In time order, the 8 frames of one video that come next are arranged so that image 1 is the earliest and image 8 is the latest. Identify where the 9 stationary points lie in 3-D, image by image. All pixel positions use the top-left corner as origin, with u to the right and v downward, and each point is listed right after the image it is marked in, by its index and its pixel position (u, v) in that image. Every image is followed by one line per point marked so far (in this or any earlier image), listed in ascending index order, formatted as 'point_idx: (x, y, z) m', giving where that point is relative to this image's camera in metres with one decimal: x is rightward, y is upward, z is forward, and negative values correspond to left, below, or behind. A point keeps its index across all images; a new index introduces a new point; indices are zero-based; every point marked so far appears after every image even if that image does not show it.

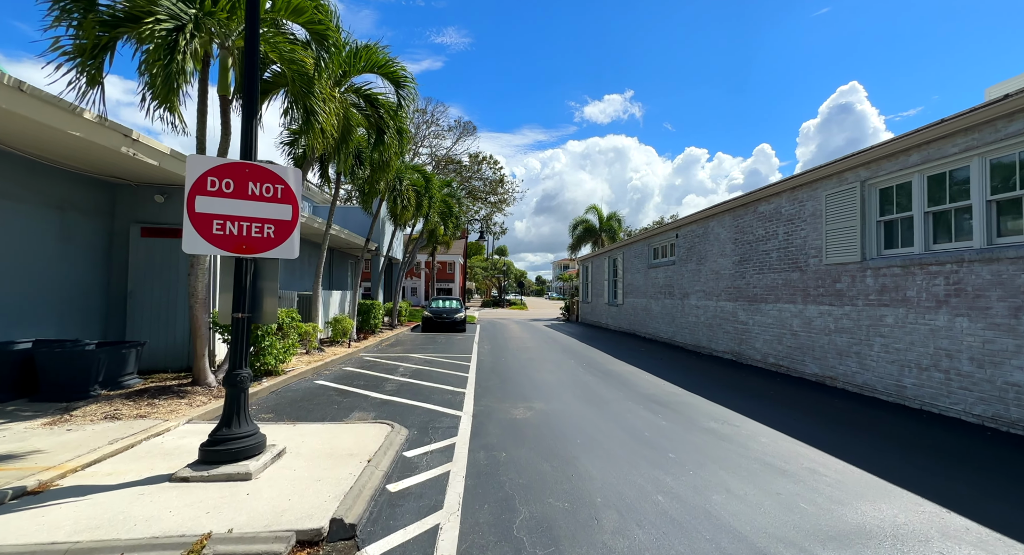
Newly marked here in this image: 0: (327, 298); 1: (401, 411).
0: (-5.6, -0.6, +13.2) m
1: (-1.6, -2.0, +6.4) m
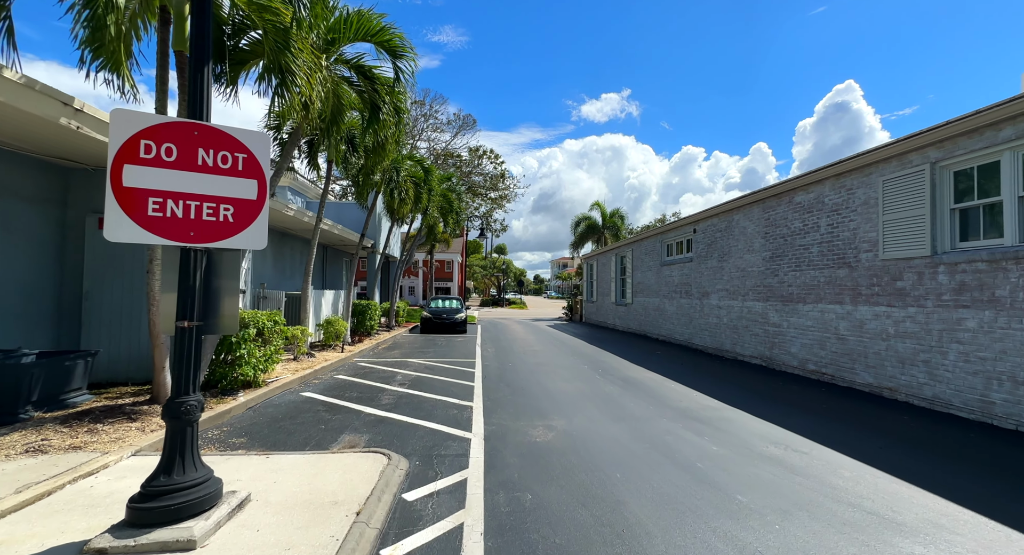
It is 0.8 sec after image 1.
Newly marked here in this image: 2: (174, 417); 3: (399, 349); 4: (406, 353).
0: (-5.4, -0.6, +12.3) m
1: (-1.4, -1.9, +5.4) m
2: (-2.2, -0.9, +2.9) m
3: (-3.6, -2.3, +13.9) m
4: (-3.3, -2.3, +13.5) m
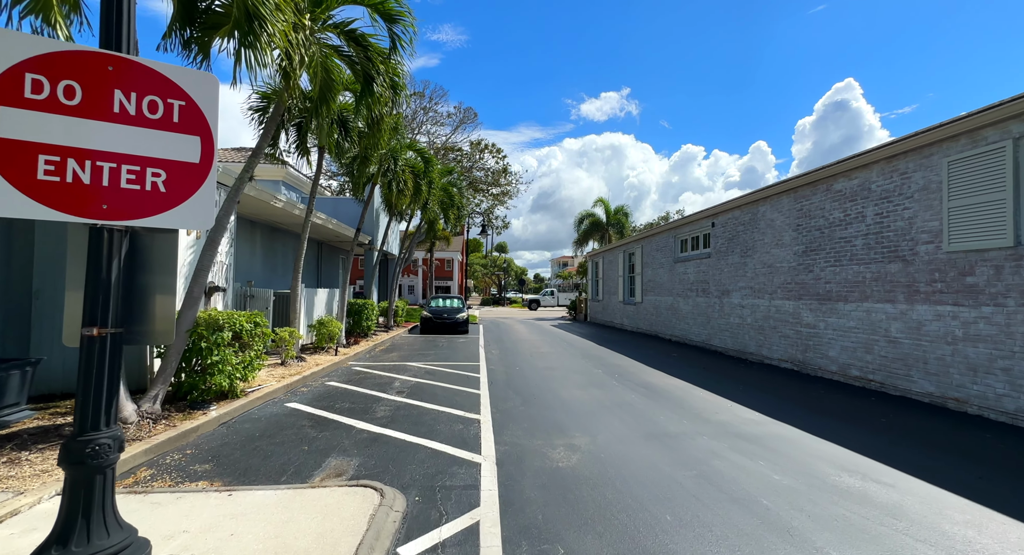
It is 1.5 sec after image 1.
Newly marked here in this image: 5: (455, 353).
0: (-5.3, -0.5, +11.4) m
1: (-1.2, -1.9, +4.6) m
2: (-2.0, -0.9, +2.0) m
3: (-3.5, -2.2, +13.1) m
4: (-3.1, -2.2, +12.6) m
5: (-1.7, -2.3, +13.2) m
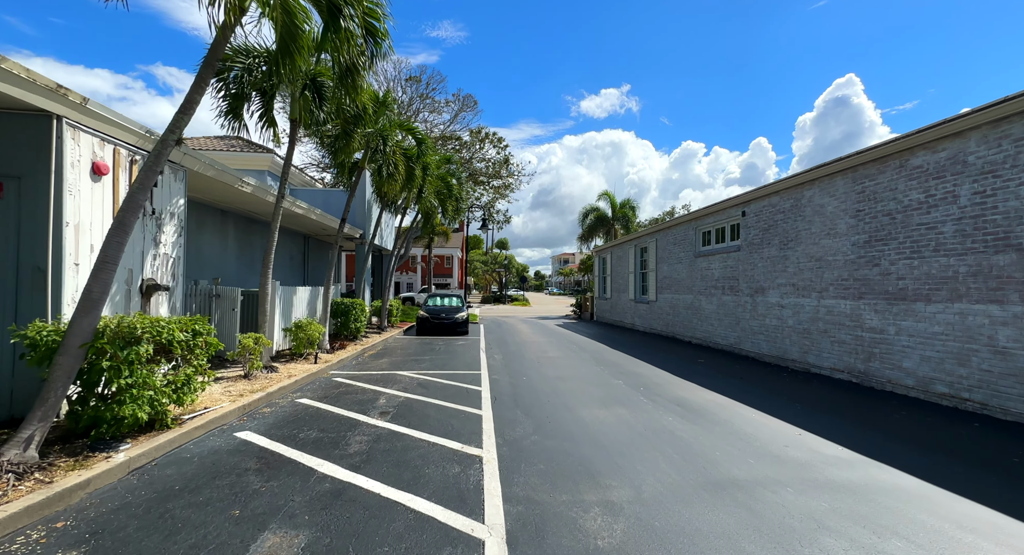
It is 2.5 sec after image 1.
0: (-5.1, -0.4, +10.1) m
1: (-1.1, -1.8, +3.2) m
2: (-1.9, -0.8, +0.7) m
3: (-3.3, -2.1, +11.7) m
4: (-3.0, -2.1, +11.3) m
5: (-1.6, -2.2, +11.8) m
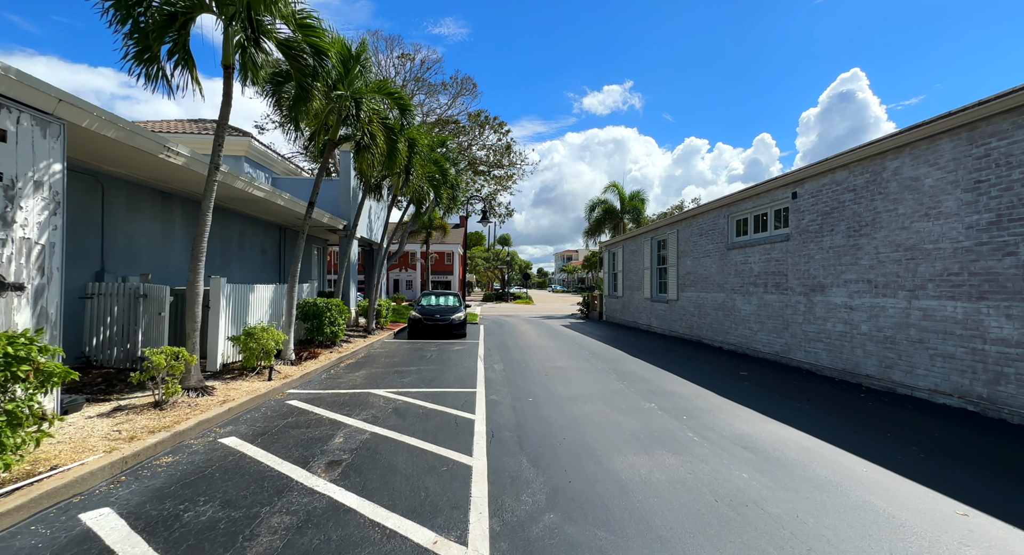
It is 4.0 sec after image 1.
0: (-5.1, -0.4, +8.2) m
1: (-1.1, -1.8, +1.4) m
2: (-1.9, -0.8, -1.2) m
3: (-3.3, -2.0, +9.9) m
4: (-2.9, -2.1, +9.5) m
5: (-1.5, -2.1, +10.0) m
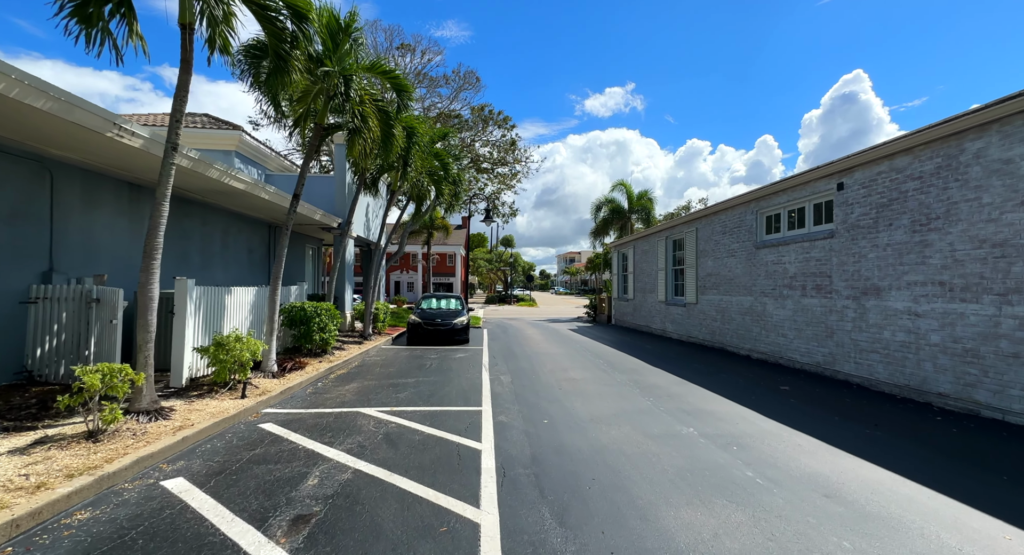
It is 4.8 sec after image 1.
0: (-4.9, -0.4, +7.3) m
1: (-0.9, -1.8, +0.4) m
2: (-1.8, -0.8, -2.2) m
3: (-3.1, -2.1, +8.9) m
4: (-2.7, -2.1, +8.4) m
5: (-1.3, -2.1, +9.0) m
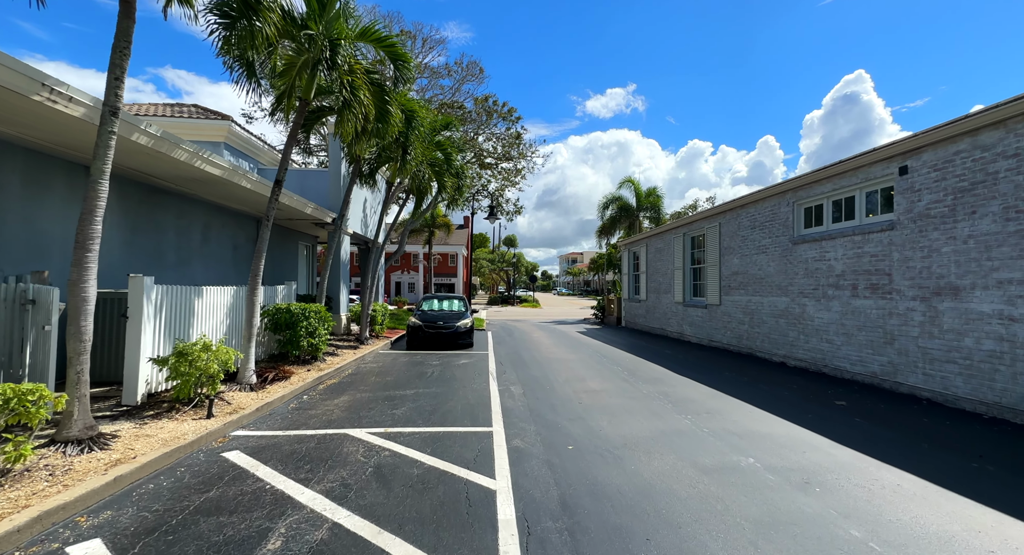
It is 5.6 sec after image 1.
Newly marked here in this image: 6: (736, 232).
0: (-4.7, -0.3, +6.2) m
1: (-0.7, -1.7, -0.6) m
2: (-1.6, -0.7, -3.2) m
3: (-2.9, -2.0, +7.9) m
4: (-2.5, -2.1, +7.4) m
5: (-1.1, -2.1, +8.0) m
6: (+6.1, +1.2, +11.9) m
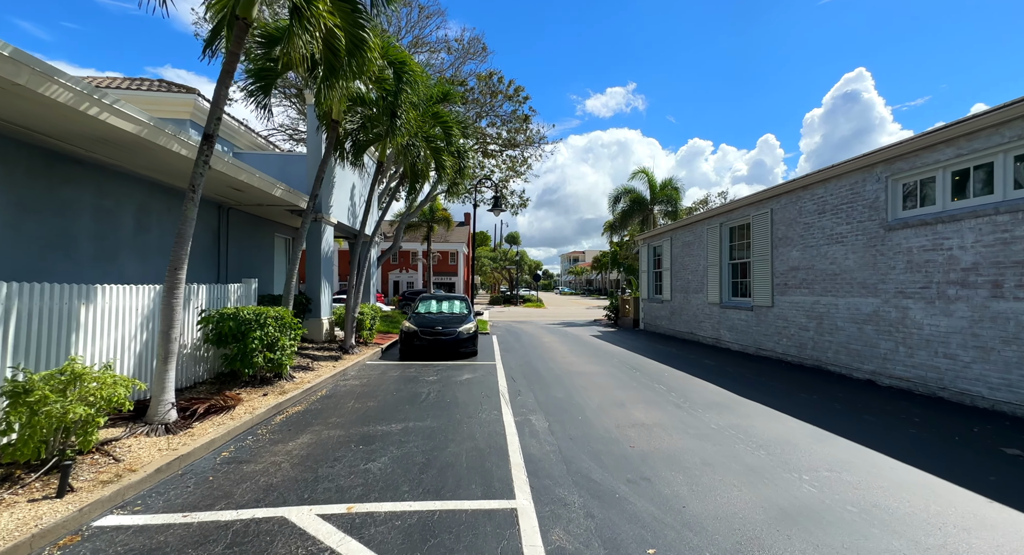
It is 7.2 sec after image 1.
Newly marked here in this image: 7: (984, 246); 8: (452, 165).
0: (-4.4, -0.3, +4.2) m
1: (-0.5, -1.7, -2.7) m
2: (-1.3, -0.7, -5.2) m
3: (-2.6, -2.0, +5.8) m
4: (-2.2, -2.0, +5.4) m
5: (-0.8, -2.0, +5.9) m
6: (+6.4, +1.3, +9.9) m
7: (+6.5, +0.4, +6.0) m
8: (-1.7, +3.2, +12.3) m
